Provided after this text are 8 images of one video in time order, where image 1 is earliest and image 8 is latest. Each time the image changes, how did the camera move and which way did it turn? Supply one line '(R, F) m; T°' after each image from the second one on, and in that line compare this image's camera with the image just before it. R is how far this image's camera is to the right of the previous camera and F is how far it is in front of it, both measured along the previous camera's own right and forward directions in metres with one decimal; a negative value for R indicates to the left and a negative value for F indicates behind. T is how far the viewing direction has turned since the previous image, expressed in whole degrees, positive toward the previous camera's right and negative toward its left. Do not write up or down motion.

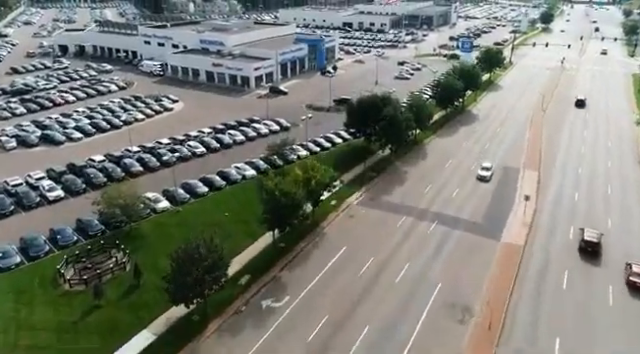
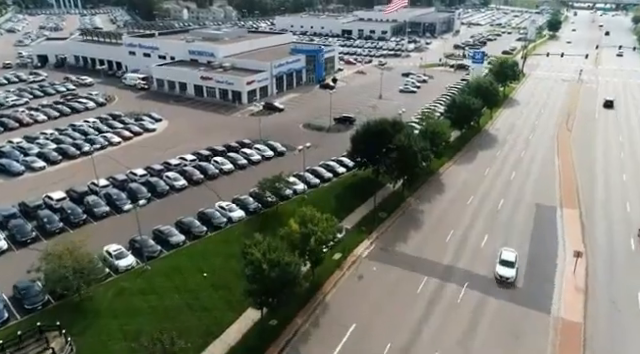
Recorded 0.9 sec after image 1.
(-0.1, +6.8) m; 0°
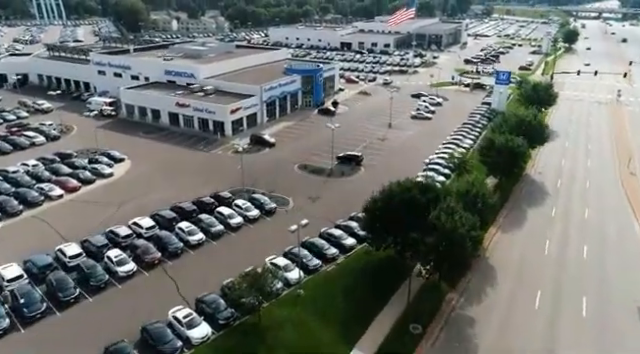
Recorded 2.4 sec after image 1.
(-0.3, +11.6) m; 0°
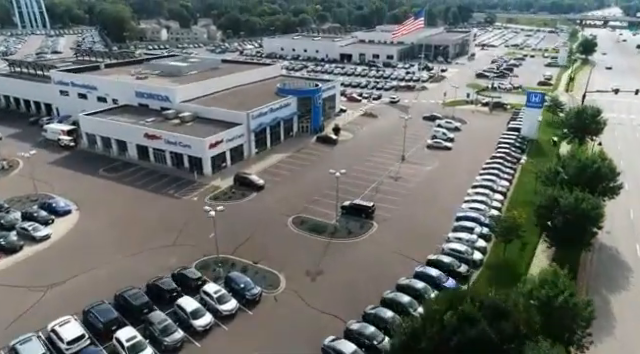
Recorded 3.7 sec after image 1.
(-0.3, +10.5) m; 0°
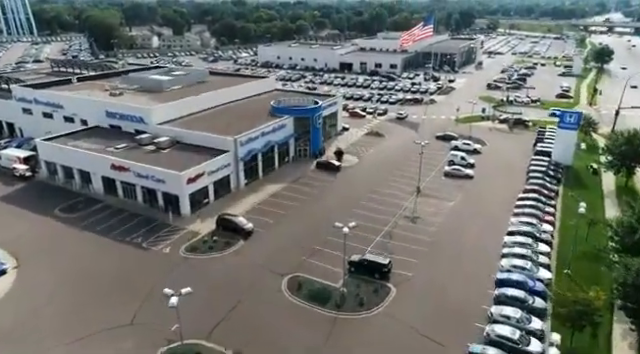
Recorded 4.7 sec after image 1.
(-0.3, +7.9) m; 0°
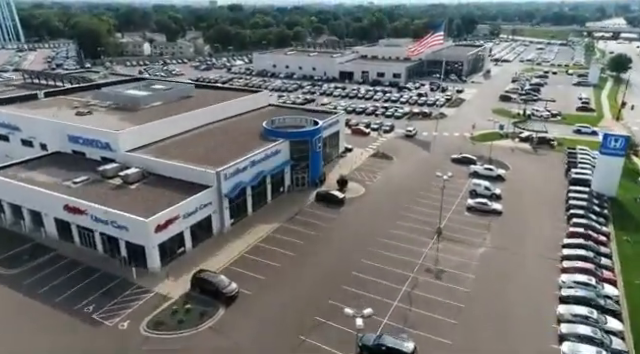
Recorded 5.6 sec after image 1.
(-0.2, +7.5) m; 0°
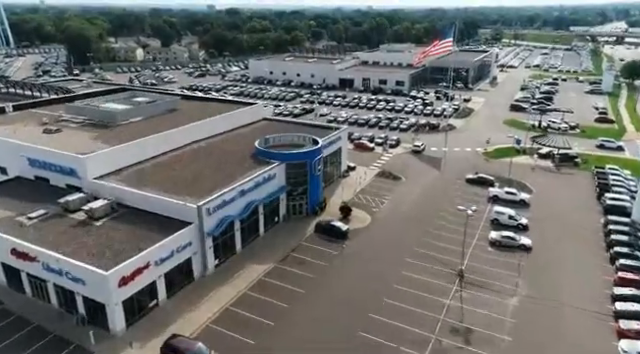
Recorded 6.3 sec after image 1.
(-0.1, +5.7) m; 0°
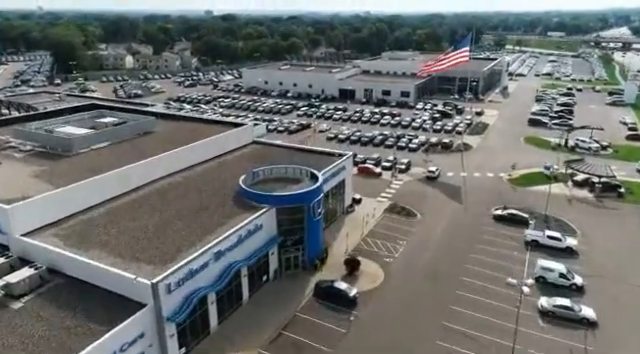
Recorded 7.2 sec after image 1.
(-0.2, +8.1) m; 0°
